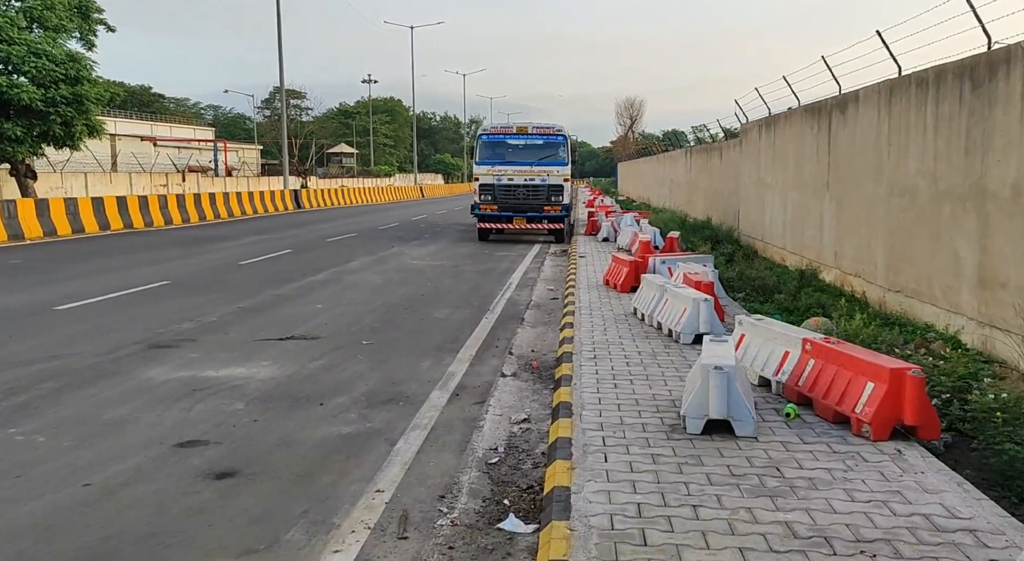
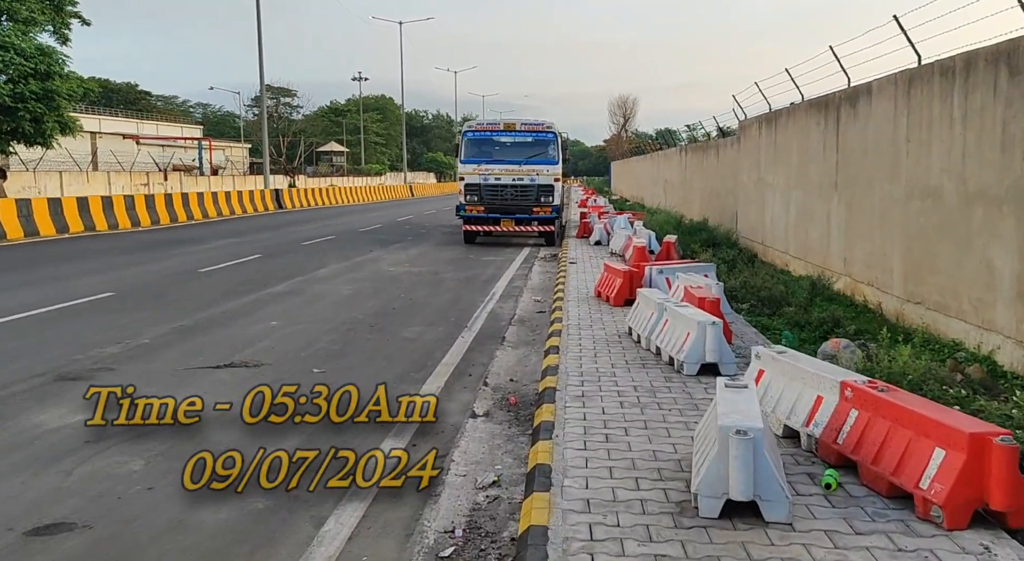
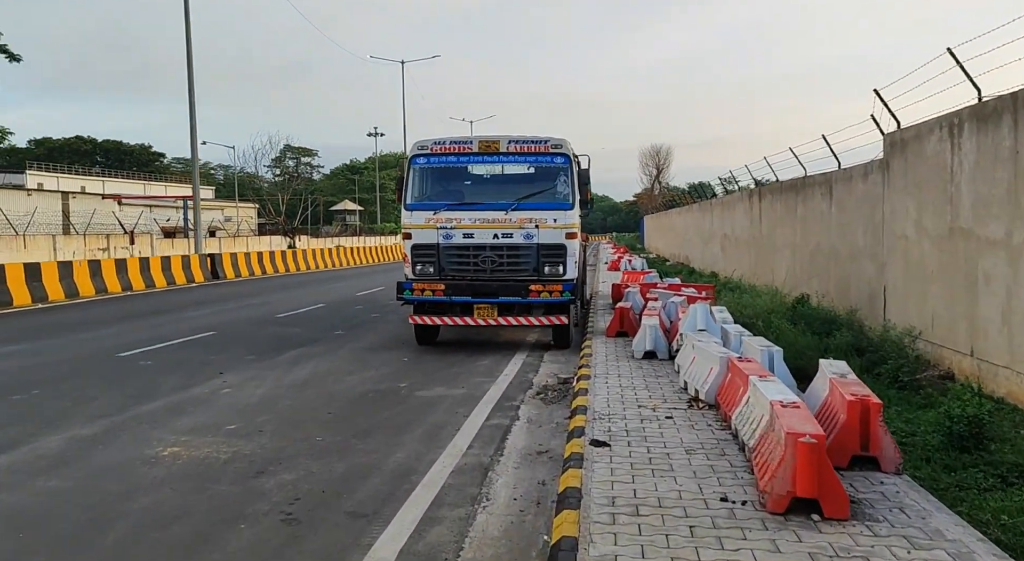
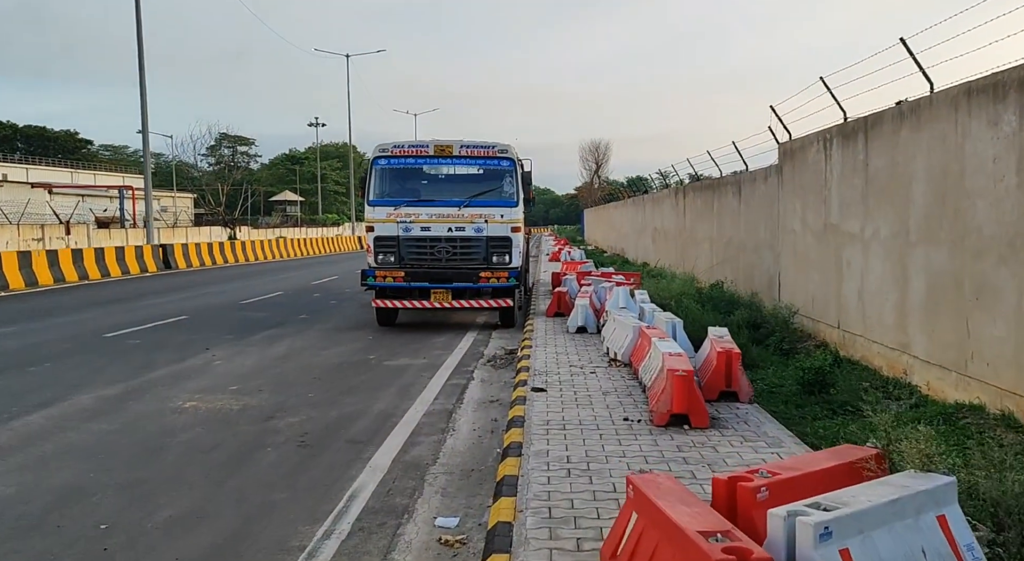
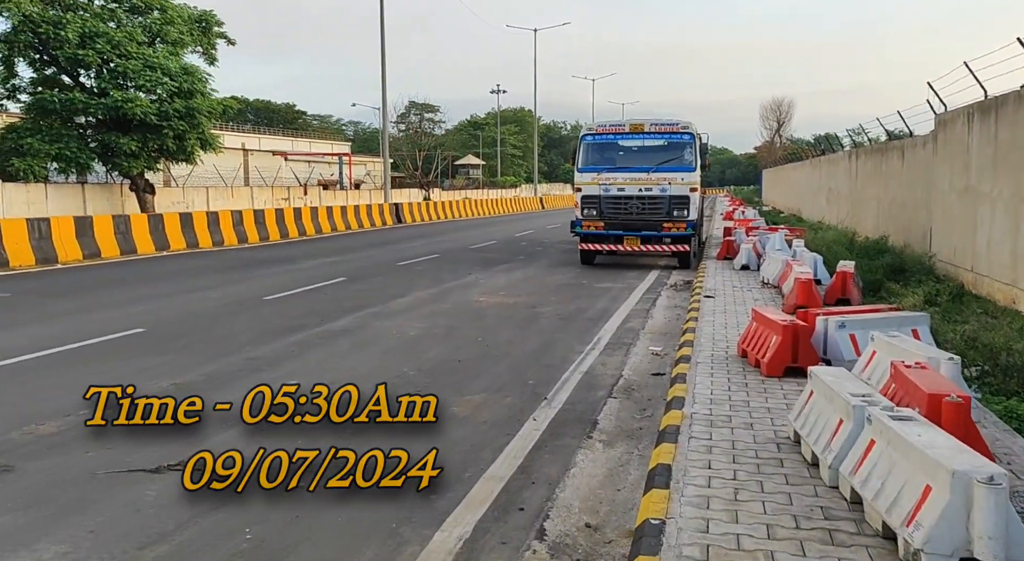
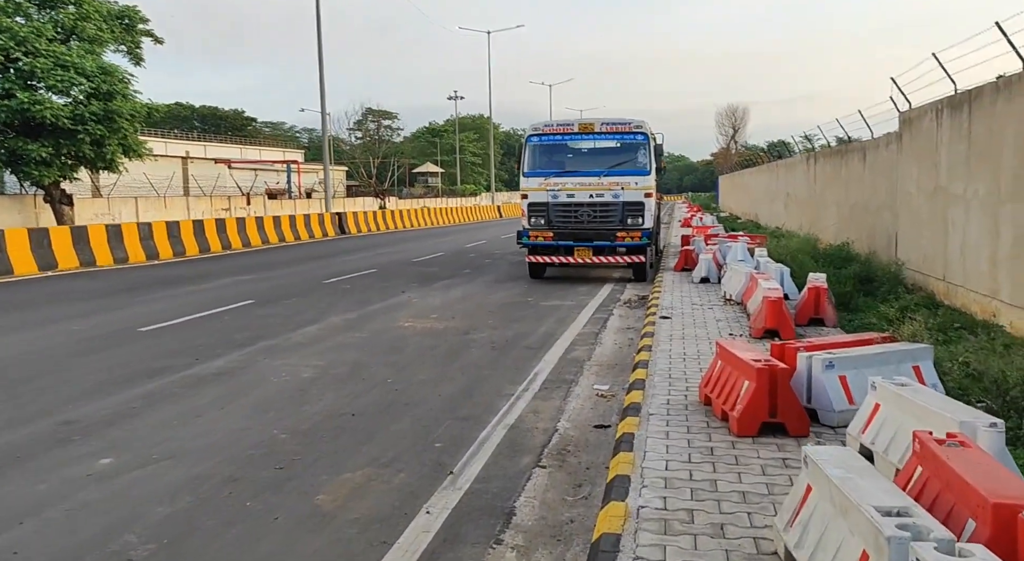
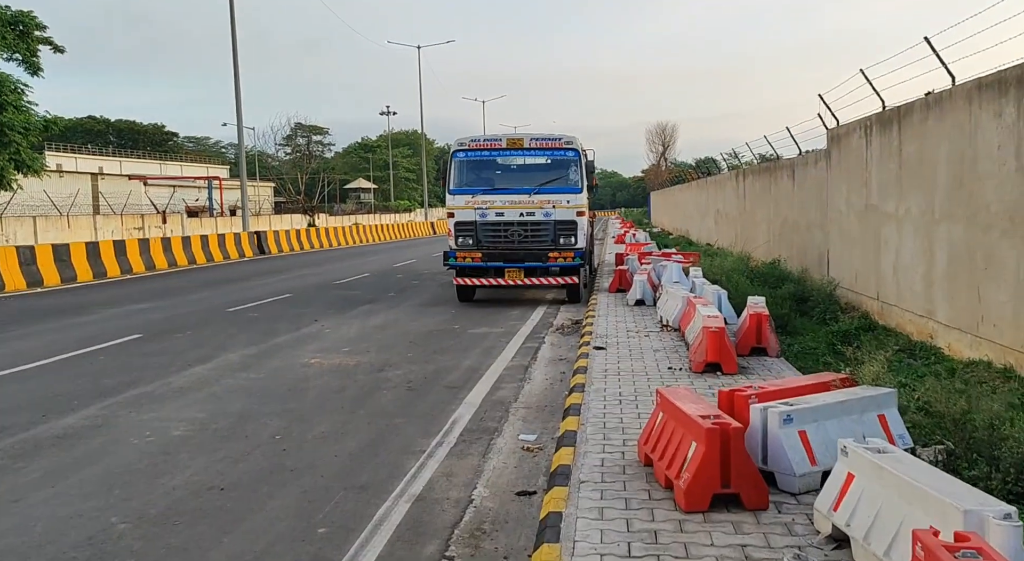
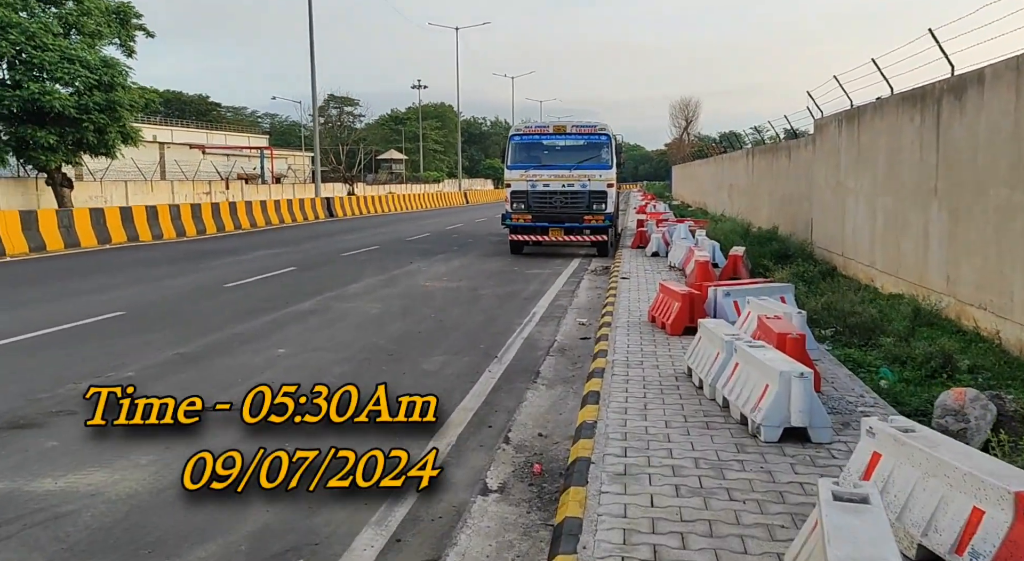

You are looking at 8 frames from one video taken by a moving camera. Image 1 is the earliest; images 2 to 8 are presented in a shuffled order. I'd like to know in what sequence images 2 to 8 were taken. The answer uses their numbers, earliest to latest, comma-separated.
2, 8, 5, 6, 7, 4, 3
